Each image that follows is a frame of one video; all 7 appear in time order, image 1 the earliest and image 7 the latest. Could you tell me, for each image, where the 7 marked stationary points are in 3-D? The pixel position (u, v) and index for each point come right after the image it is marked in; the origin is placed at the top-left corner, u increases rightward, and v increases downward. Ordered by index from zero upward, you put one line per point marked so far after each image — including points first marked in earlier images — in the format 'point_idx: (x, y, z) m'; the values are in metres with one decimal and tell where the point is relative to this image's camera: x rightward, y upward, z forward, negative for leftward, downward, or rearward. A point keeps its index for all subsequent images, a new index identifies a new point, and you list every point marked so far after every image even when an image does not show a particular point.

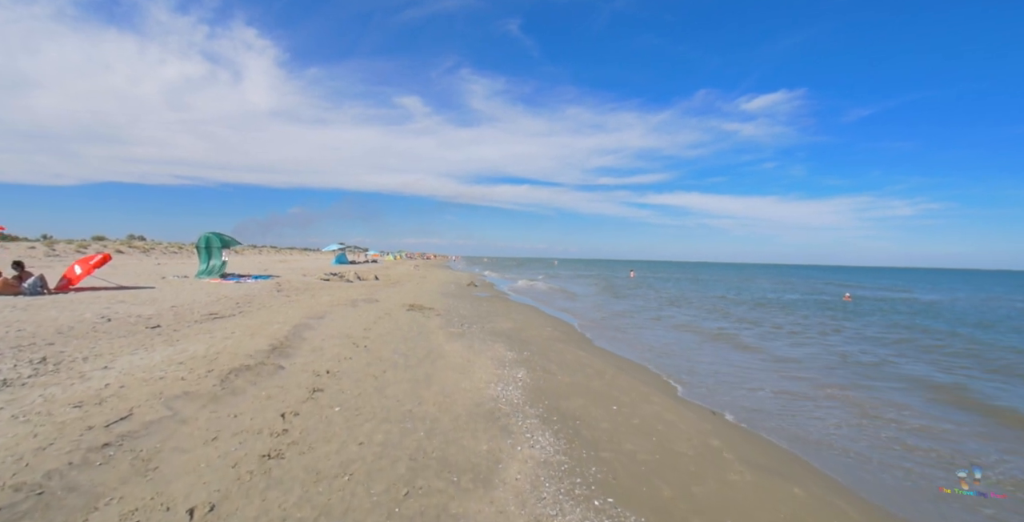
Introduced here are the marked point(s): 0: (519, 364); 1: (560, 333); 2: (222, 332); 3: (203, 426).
0: (+0.2, -2.2, +9.8) m
1: (+1.5, -2.2, +13.8) m
2: (-6.5, -1.6, +10.1) m
3: (-3.7, -2.0, +5.4) m
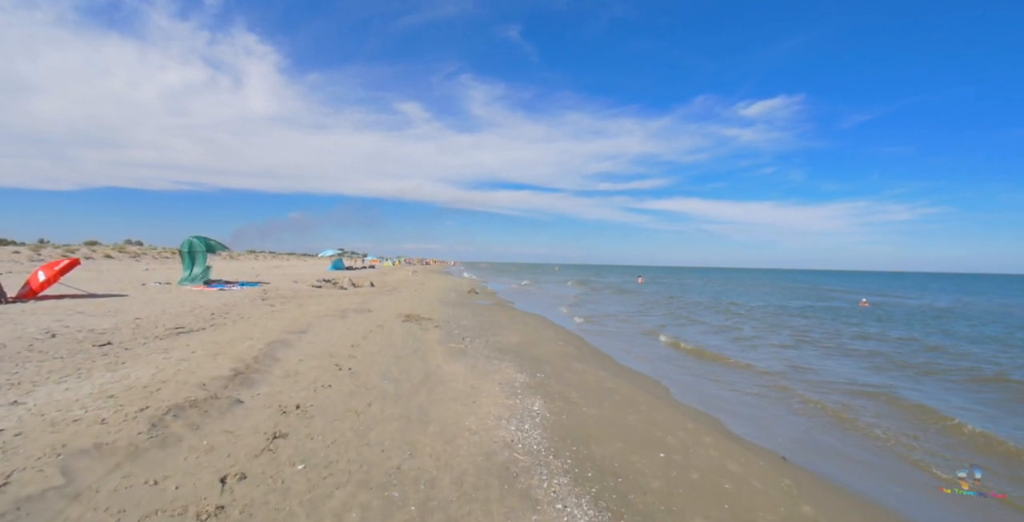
0: (+0.4, -2.3, +8.2) m
1: (+1.8, -2.4, +12.2) m
2: (-6.2, -1.7, +8.5) m
3: (-3.5, -2.1, +3.8) m
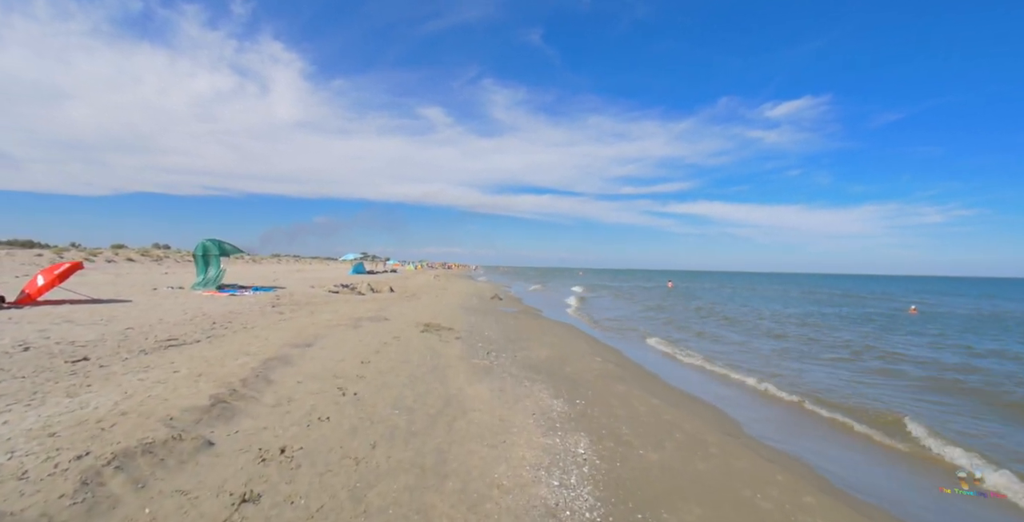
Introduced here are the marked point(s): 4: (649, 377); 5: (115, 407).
0: (+0.9, -2.4, +6.7) m
1: (+2.5, -2.5, +10.7) m
2: (-5.7, -1.8, +7.3) m
3: (-3.1, -2.1, +2.5) m
4: (+3.1, -2.7, +10.2) m
5: (-5.0, -1.8, +5.7) m
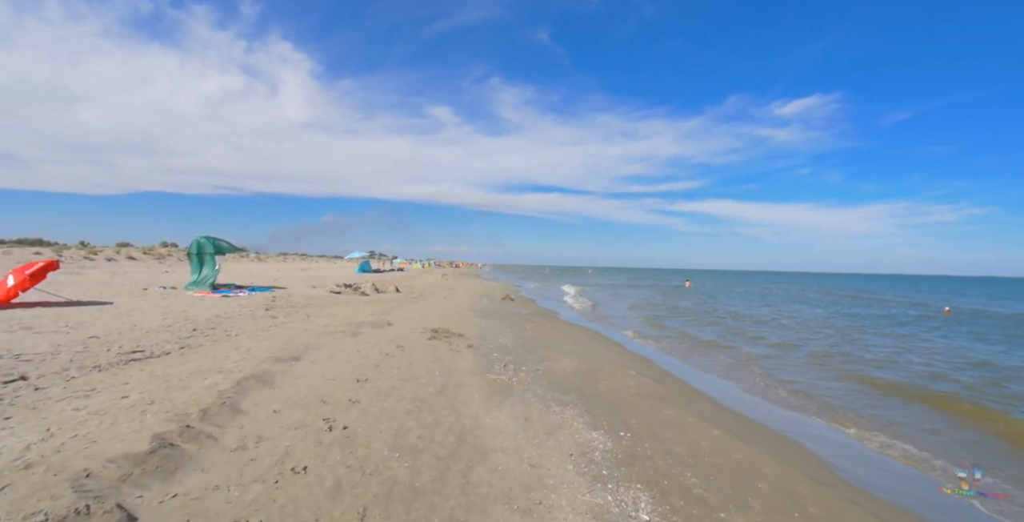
0: (+1.3, -2.4, +5.2) m
1: (+2.9, -2.5, +9.1) m
2: (-5.3, -1.8, +5.9) m
3: (-2.8, -2.1, +1.1) m
4: (+3.6, -2.6, +8.7) m
5: (-4.6, -1.8, +4.2) m
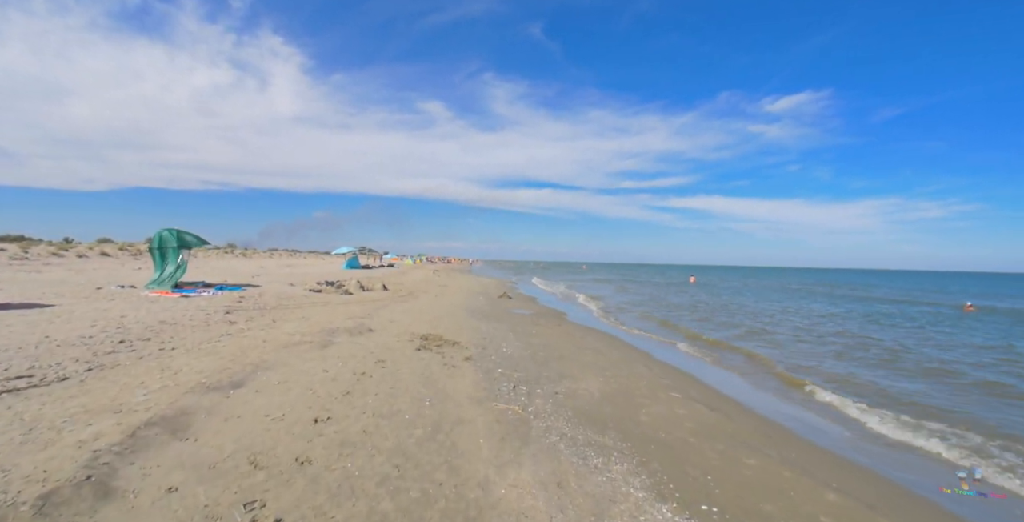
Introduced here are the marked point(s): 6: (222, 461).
0: (+1.6, -2.3, +3.2) m
1: (+3.1, -2.4, +7.1) m
2: (-5.0, -1.7, +3.7) m
3: (-2.5, -2.0, -1.0) m
4: (+3.8, -2.5, +6.7) m
5: (-4.3, -1.7, +2.1) m
6: (-2.7, -1.8, +4.2) m
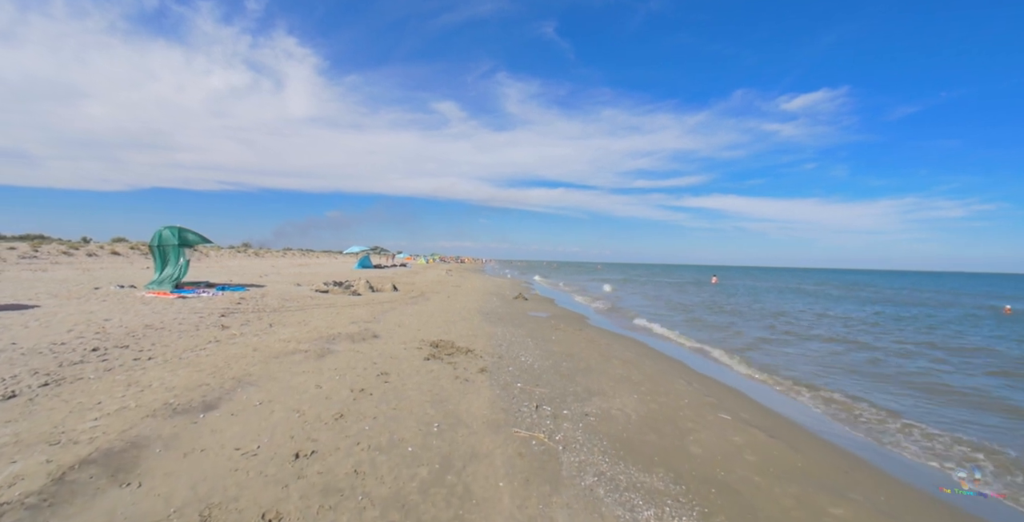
0: (+1.8, -2.3, +2.1) m
1: (+3.5, -2.4, +6.0) m
2: (-4.8, -1.7, +2.8) m
3: (-2.4, -2.0, -2.0) m
4: (+4.1, -2.5, +5.5) m
5: (-4.2, -1.7, +1.2) m
6: (-2.5, -1.8, +3.2) m
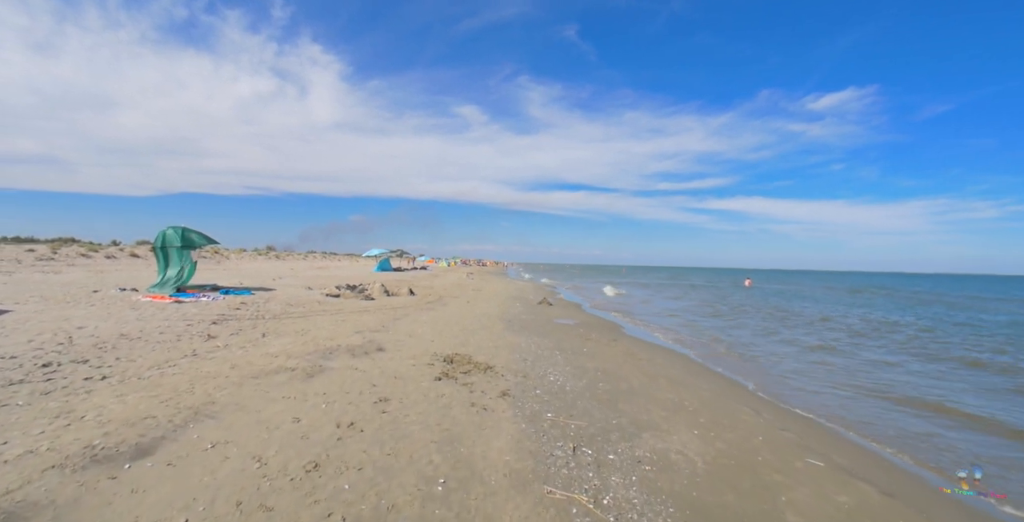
0: (+1.9, -2.3, +0.6) m
1: (+3.8, -2.4, +4.4) m
2: (-4.6, -1.6, +1.6) m
3: (-2.5, -2.0, -3.3) m
4: (+4.4, -2.5, +3.9) m
5: (-4.1, -1.7, 0.0) m
6: (-2.3, -1.8, +2.0) m
